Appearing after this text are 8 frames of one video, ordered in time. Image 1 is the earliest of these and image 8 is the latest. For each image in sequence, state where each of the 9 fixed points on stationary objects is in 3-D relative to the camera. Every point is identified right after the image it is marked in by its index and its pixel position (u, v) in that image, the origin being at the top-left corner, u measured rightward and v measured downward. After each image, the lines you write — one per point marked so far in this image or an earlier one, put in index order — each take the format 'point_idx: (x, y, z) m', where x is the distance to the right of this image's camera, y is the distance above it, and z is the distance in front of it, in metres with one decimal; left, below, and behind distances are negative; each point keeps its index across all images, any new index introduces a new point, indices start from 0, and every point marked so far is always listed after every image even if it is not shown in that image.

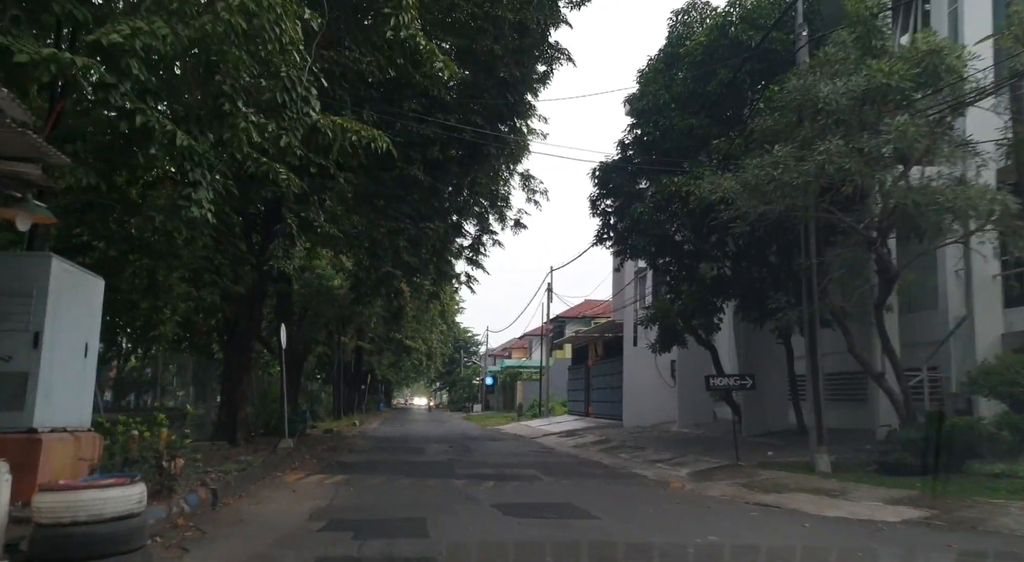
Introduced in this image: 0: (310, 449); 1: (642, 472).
0: (-4.5, -3.8, +18.9) m
1: (+2.5, -3.6, +15.7) m
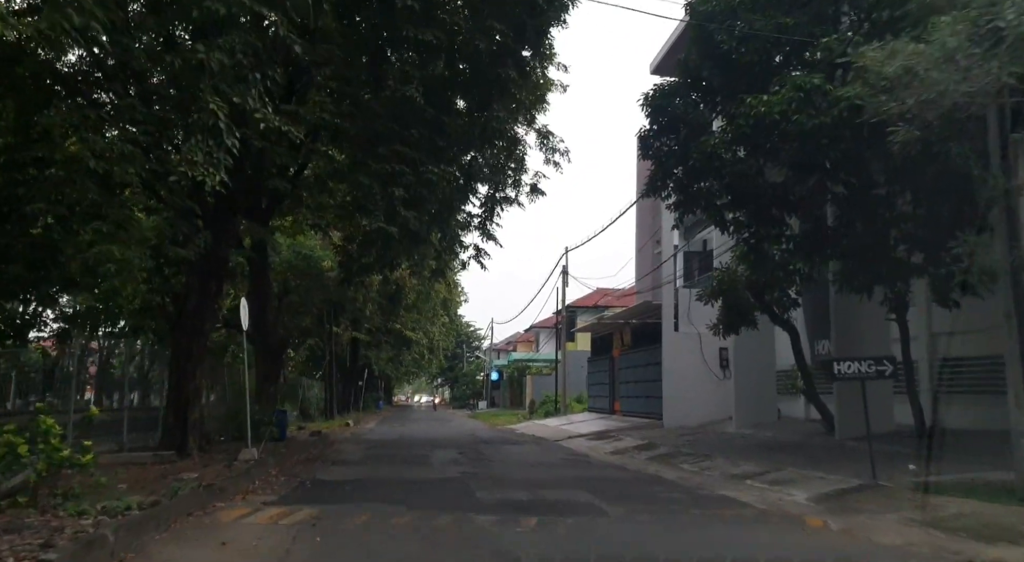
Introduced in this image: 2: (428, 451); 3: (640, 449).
0: (-4.0, -3.2, +14.5) m
1: (+3.0, -2.9, +11.3) m
2: (-1.9, -4.0, +19.4) m
3: (+2.9, -3.8, +18.8) m
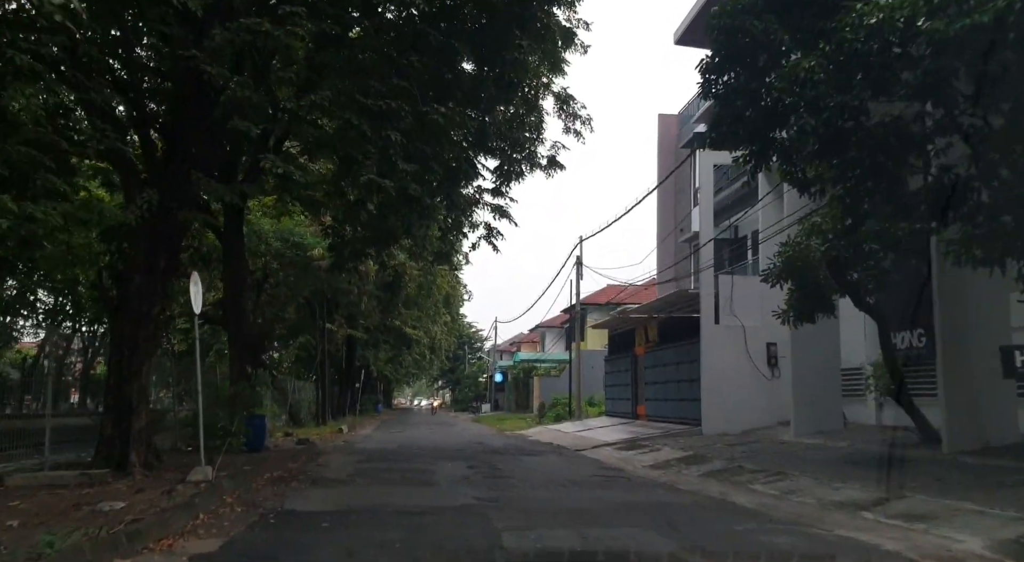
0: (-3.6, -2.8, +11.4) m
1: (+3.4, -2.5, +8.2) m
2: (-1.6, -3.6, +16.3) m
3: (+3.3, -3.4, +15.7) m
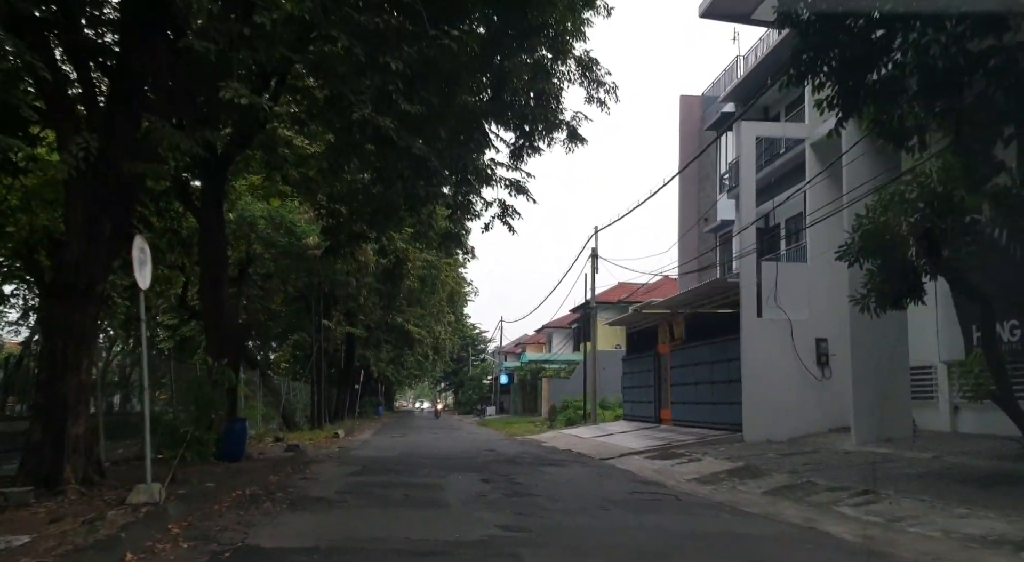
0: (-3.3, -2.4, +9.0) m
1: (+3.7, -2.1, +5.8) m
2: (-1.2, -3.3, +13.9) m
3: (+3.7, -3.1, +13.3) m
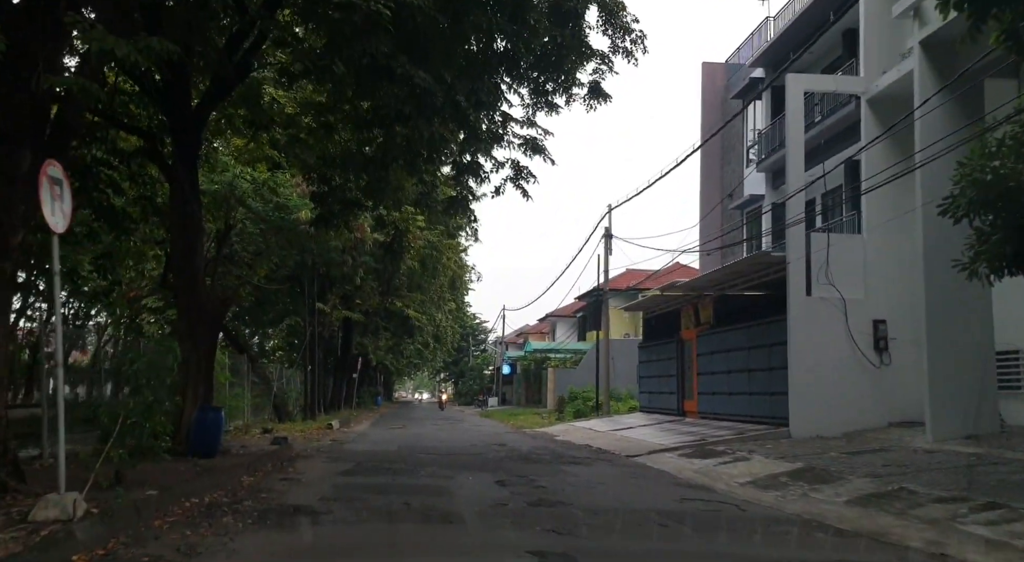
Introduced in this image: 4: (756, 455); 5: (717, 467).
0: (-3.0, -1.9, +6.8) m
1: (+4.0, -1.8, +3.6) m
2: (-0.9, -2.8, +11.7) m
3: (+4.0, -2.7, +11.1) m
4: (+4.2, -2.9, +14.2) m
5: (+3.3, -3.0, +13.6) m
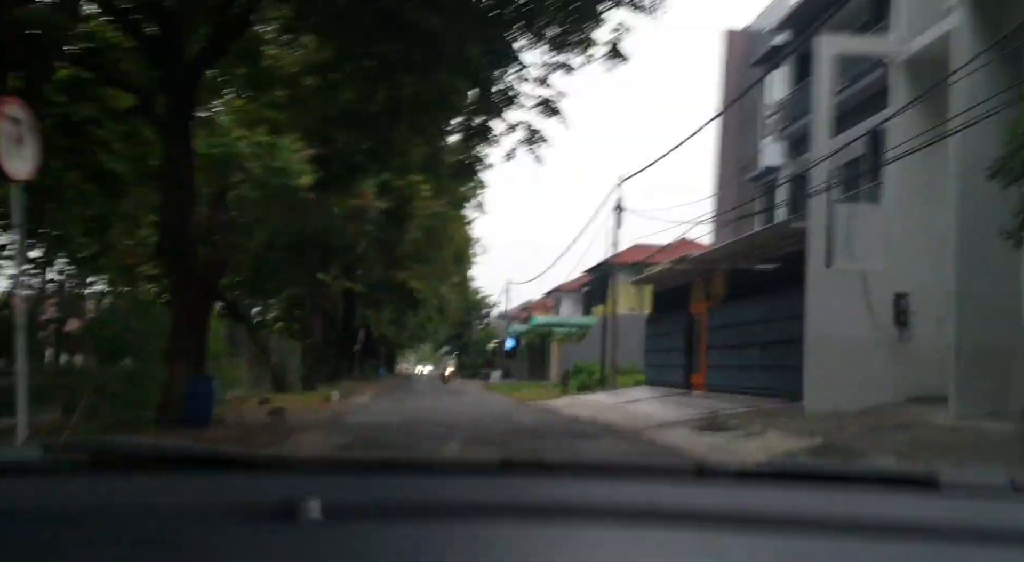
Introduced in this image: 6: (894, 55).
0: (-2.9, -1.6, +6.2) m
1: (+4.1, -1.6, +2.9) m
2: (-0.8, -2.3, +11.1) m
3: (+4.0, -2.3, +10.5) m
4: (+4.2, -2.4, +13.6) m
5: (+3.4, -2.5, +13.1) m
6: (+7.4, +4.4, +16.2) m
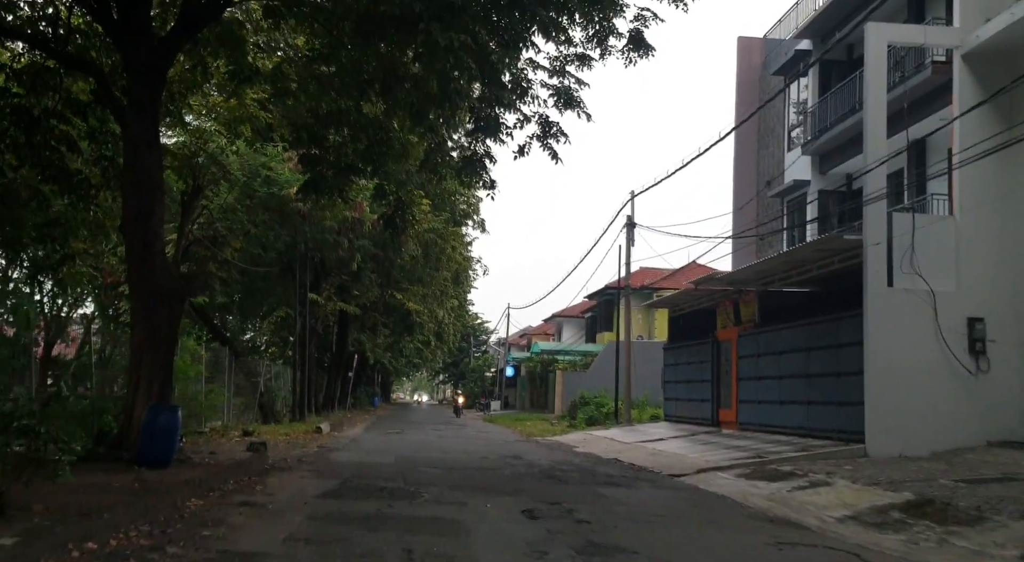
0: (-2.6, -1.5, +4.1) m
1: (+4.4, -1.5, +0.9) m
2: (-0.6, -2.4, +9.0) m
3: (+4.3, -2.4, +8.4) m
4: (+4.5, -2.7, +11.5) m
5: (+3.7, -2.8, +10.9) m
6: (+7.7, +4.0, +14.3) m
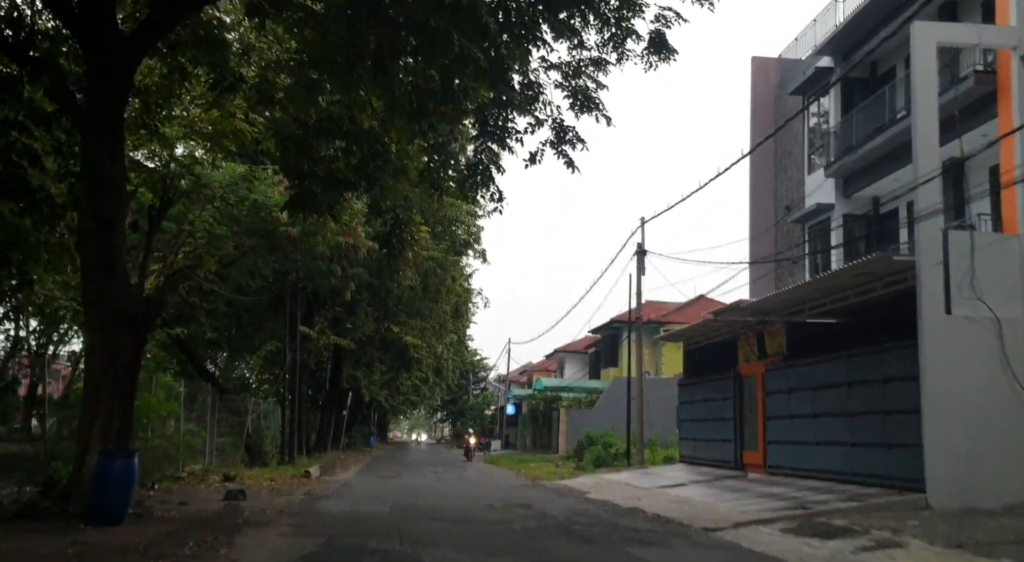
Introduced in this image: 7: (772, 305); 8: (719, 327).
0: (-2.5, -1.5, +2.4) m
1: (+4.6, -1.3, -0.8) m
2: (-0.4, -2.6, +7.3) m
3: (+4.5, -2.6, +6.7) m
4: (+4.6, -3.0, +9.8) m
5: (+3.8, -3.0, +9.2) m
6: (+7.9, +3.6, +12.9) m
7: (+5.1, -0.4, +16.4) m
8: (+5.0, -1.0, +20.0) m
